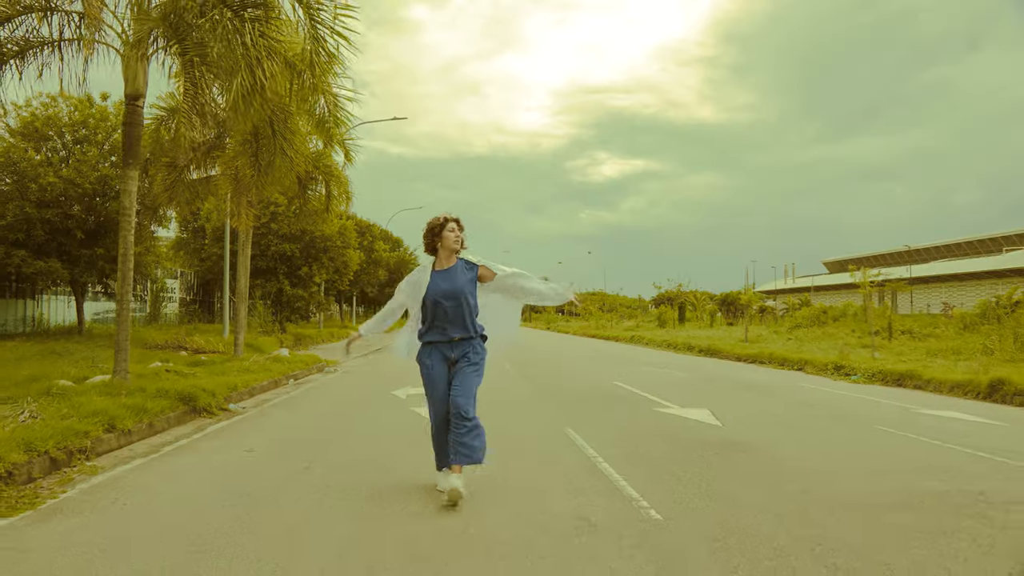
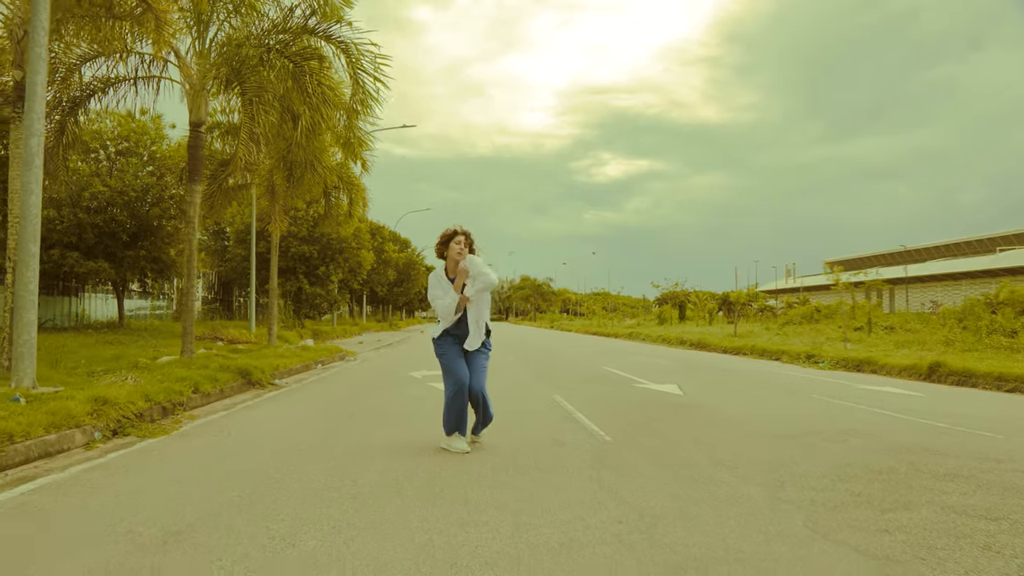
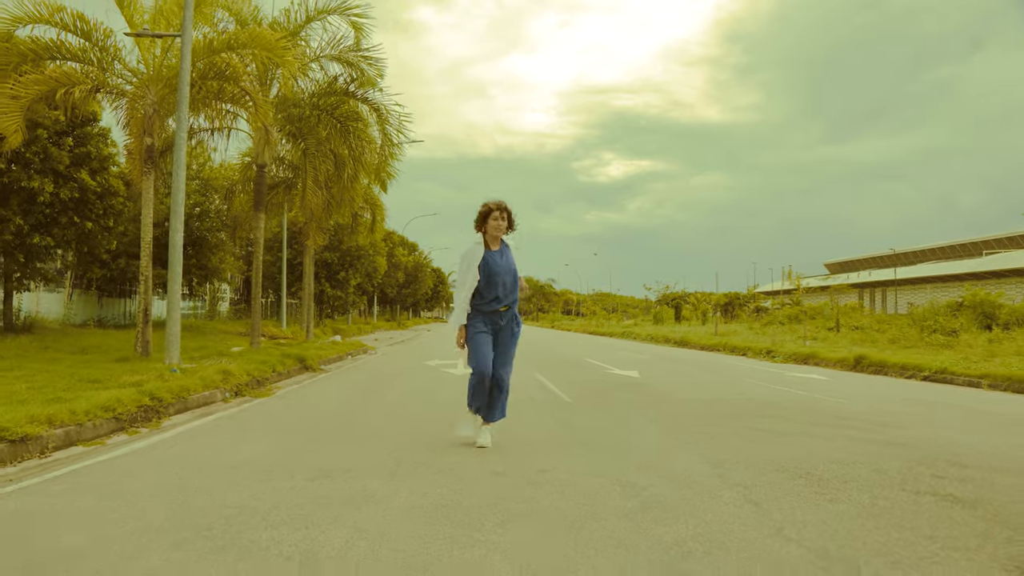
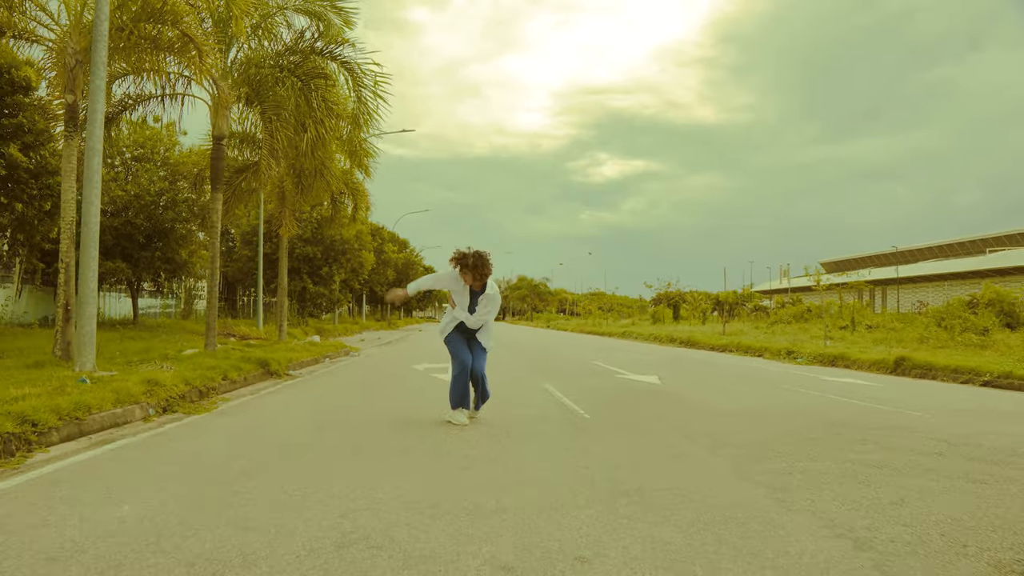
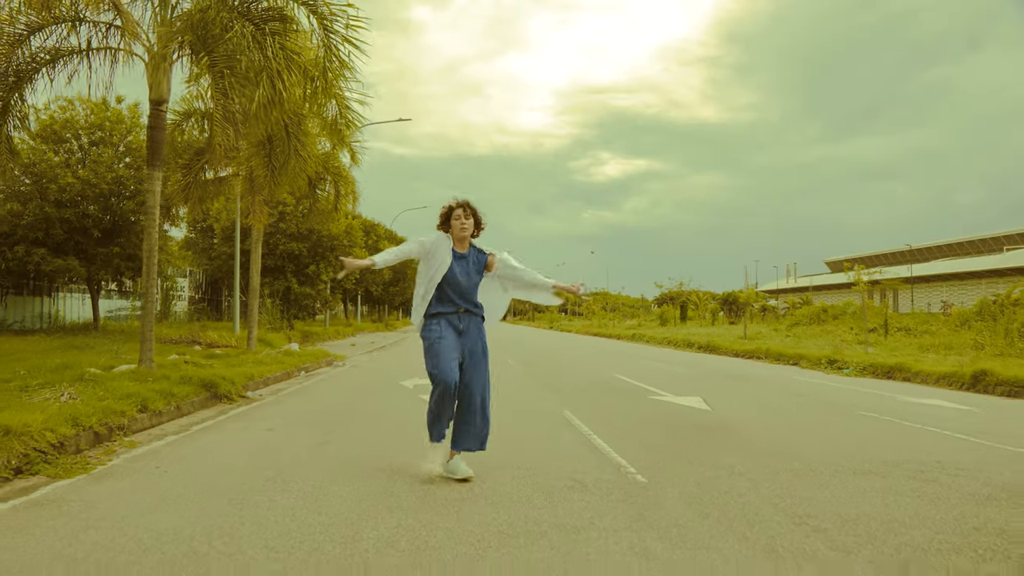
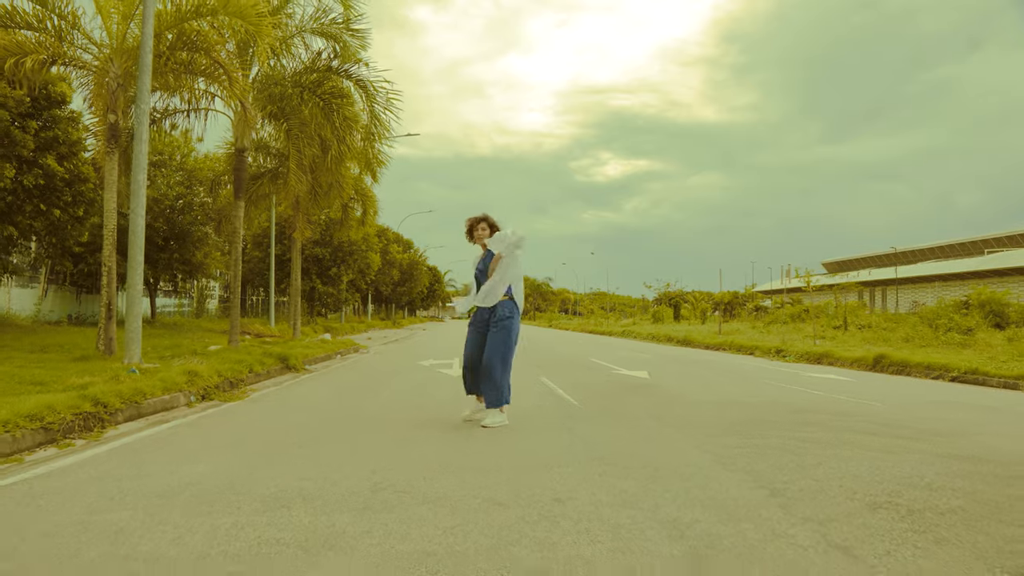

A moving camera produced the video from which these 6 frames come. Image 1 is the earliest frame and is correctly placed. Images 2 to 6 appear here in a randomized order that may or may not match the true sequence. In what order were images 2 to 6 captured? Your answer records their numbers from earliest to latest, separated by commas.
5, 2, 4, 6, 3
